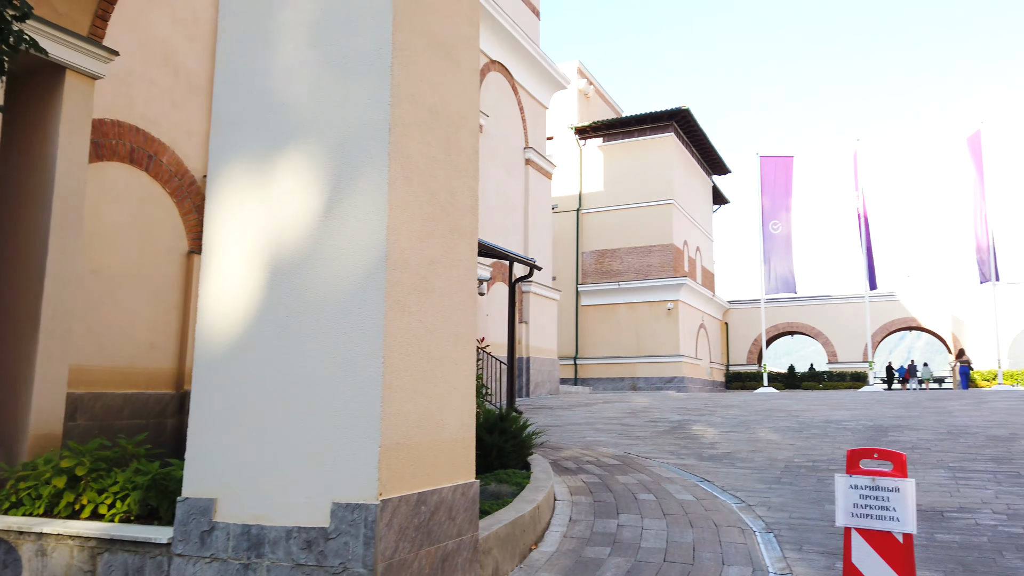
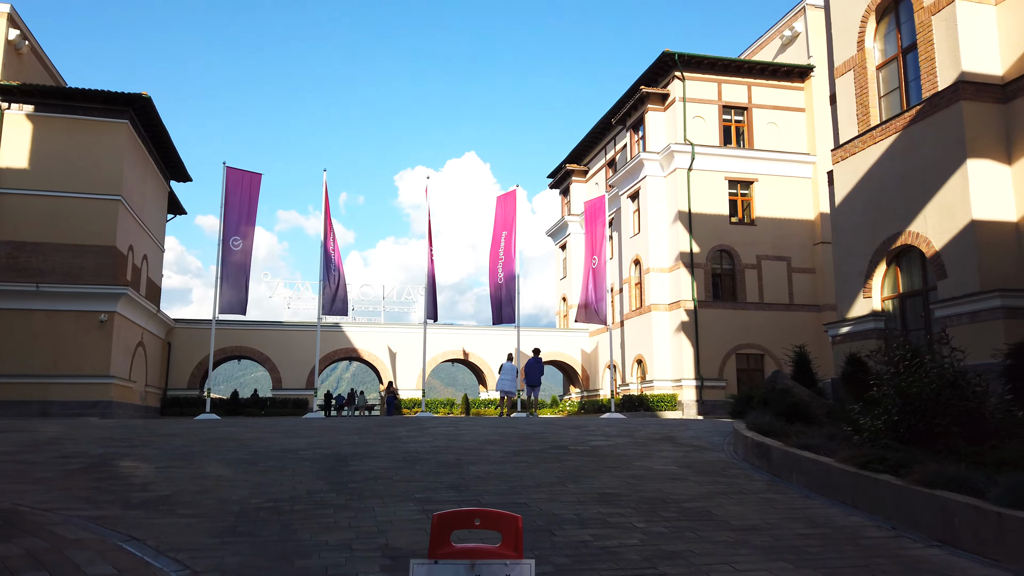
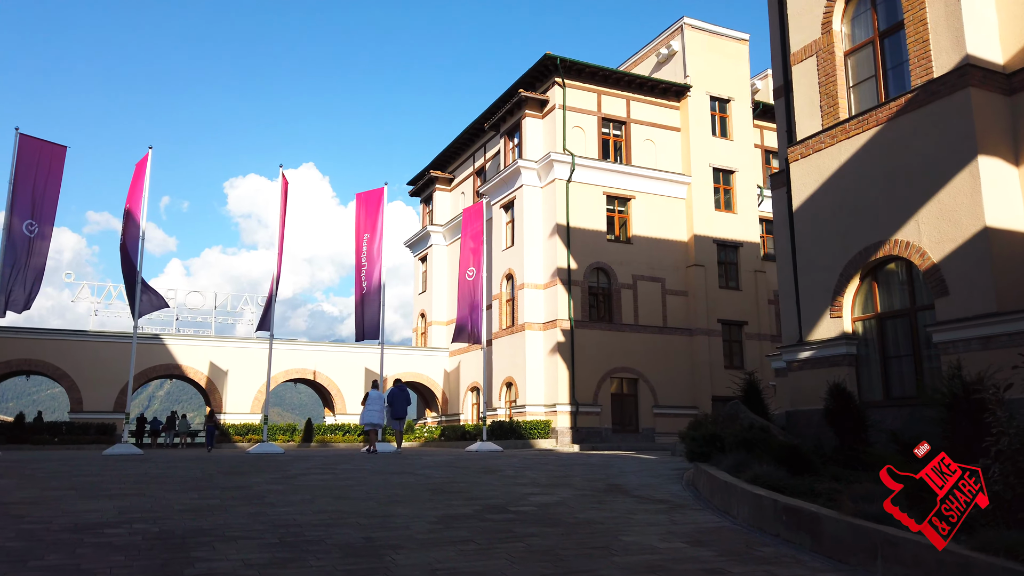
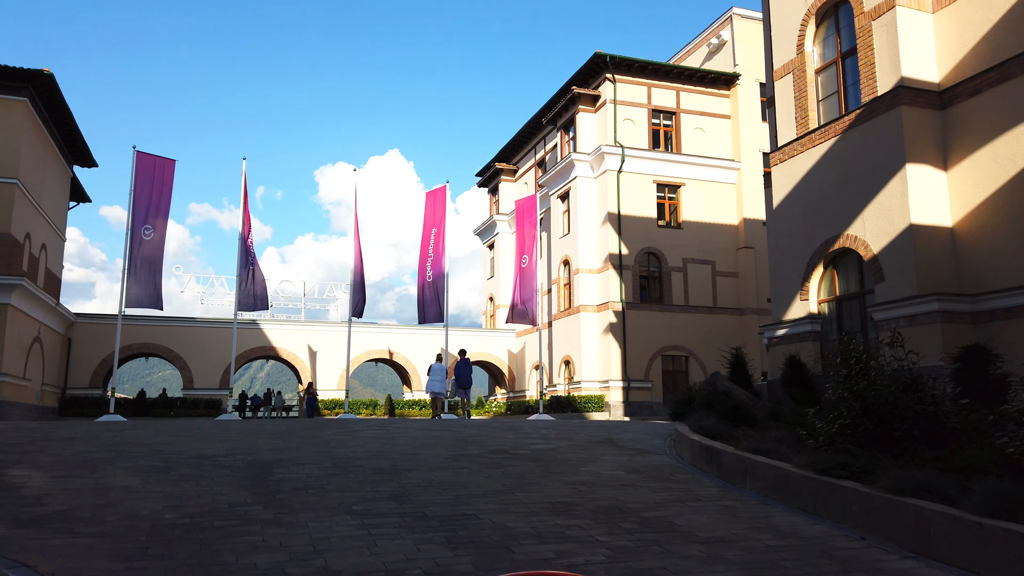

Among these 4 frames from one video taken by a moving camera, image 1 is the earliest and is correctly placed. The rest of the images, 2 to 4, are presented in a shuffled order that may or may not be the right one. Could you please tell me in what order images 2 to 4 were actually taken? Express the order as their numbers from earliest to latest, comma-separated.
2, 4, 3
